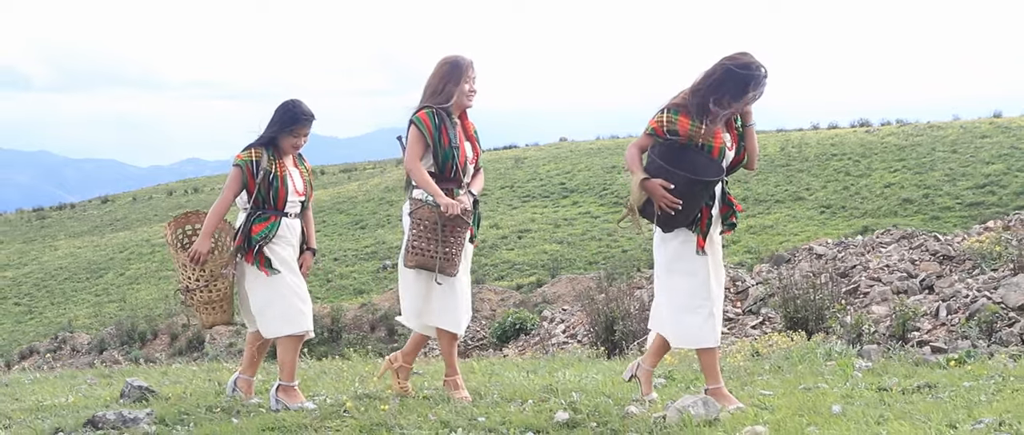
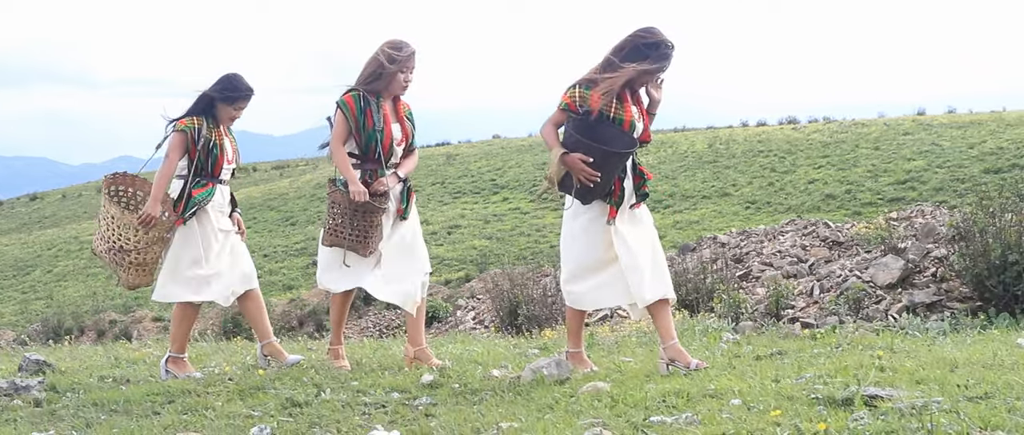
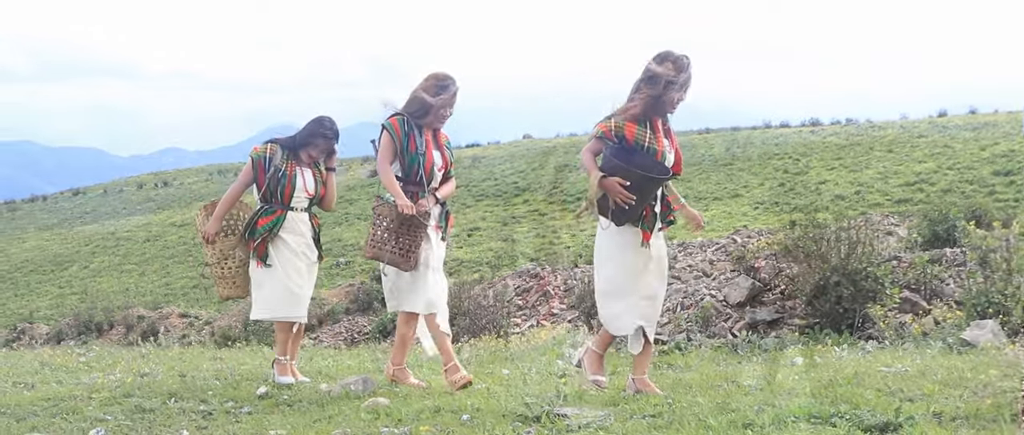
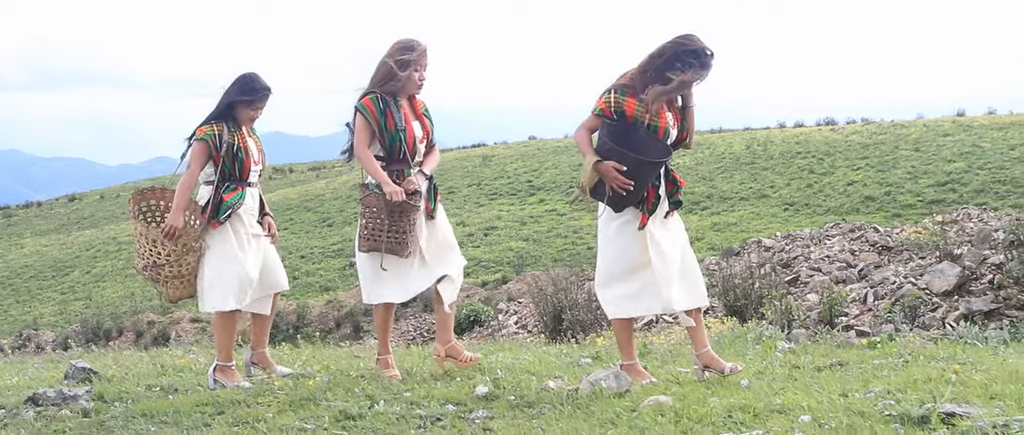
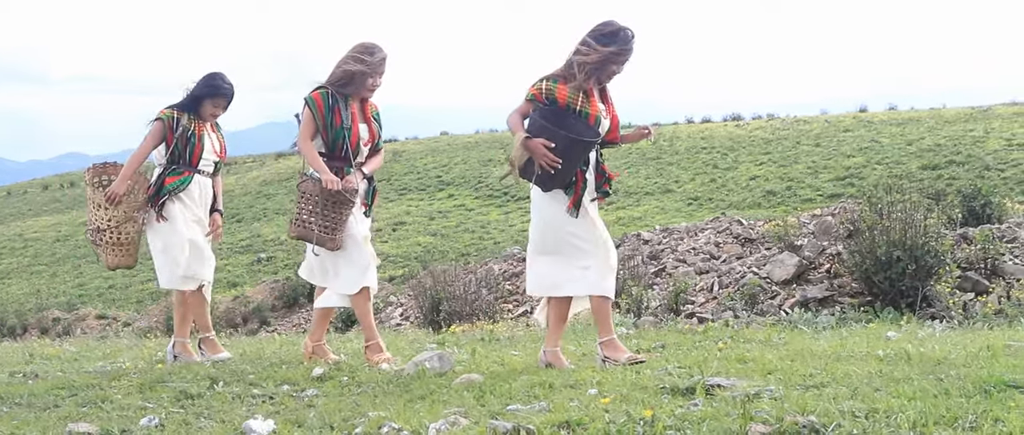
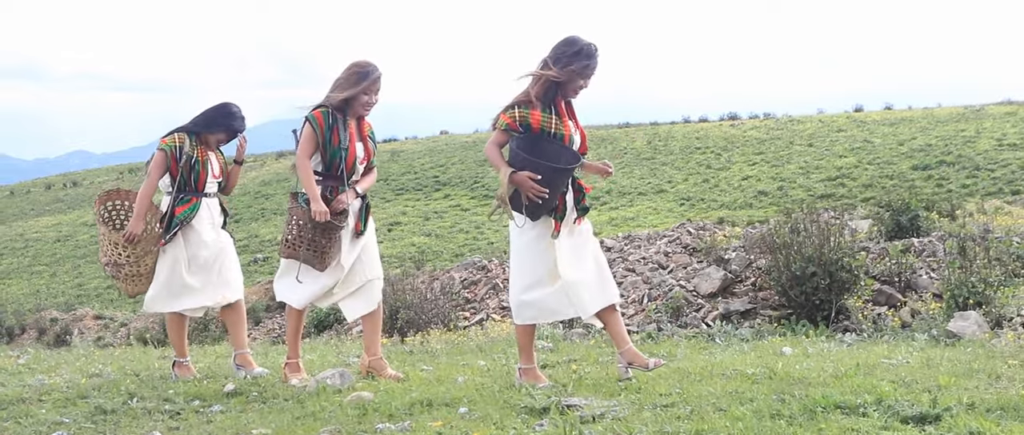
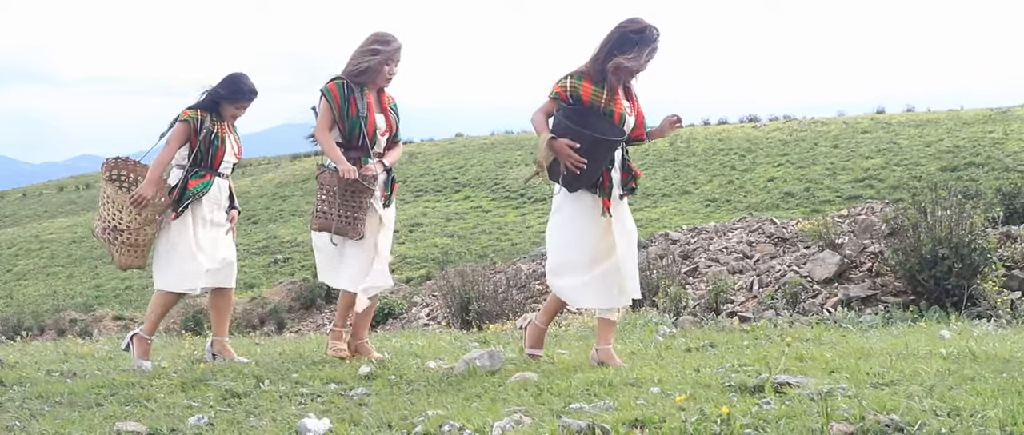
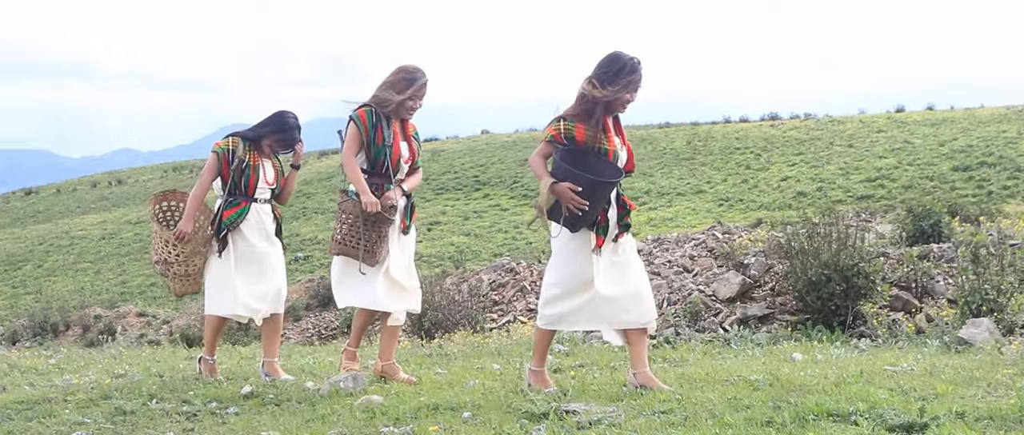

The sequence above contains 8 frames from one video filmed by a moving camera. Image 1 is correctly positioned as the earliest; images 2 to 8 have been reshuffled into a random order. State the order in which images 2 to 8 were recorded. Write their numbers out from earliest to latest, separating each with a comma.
4, 2, 7, 5, 6, 8, 3
